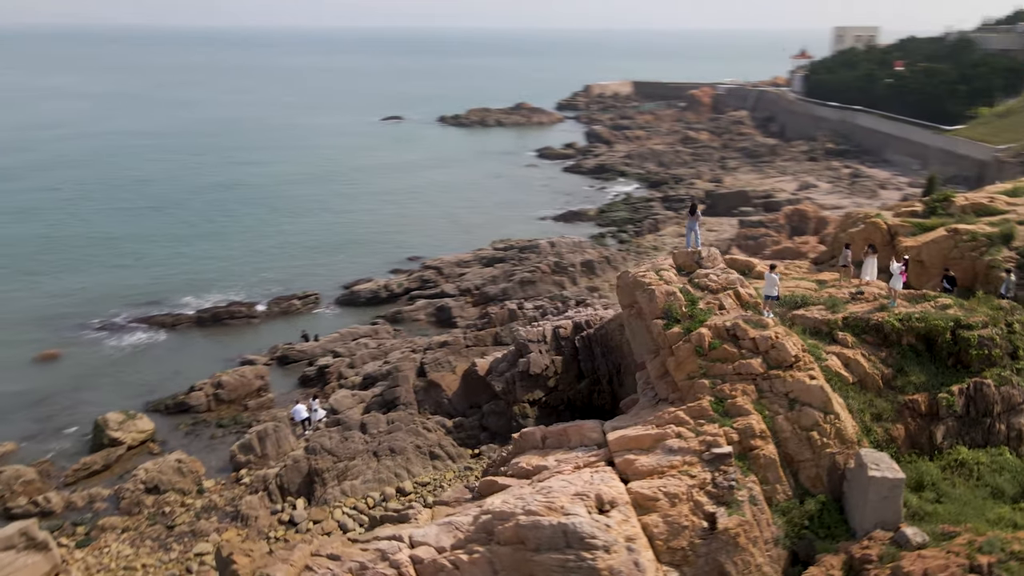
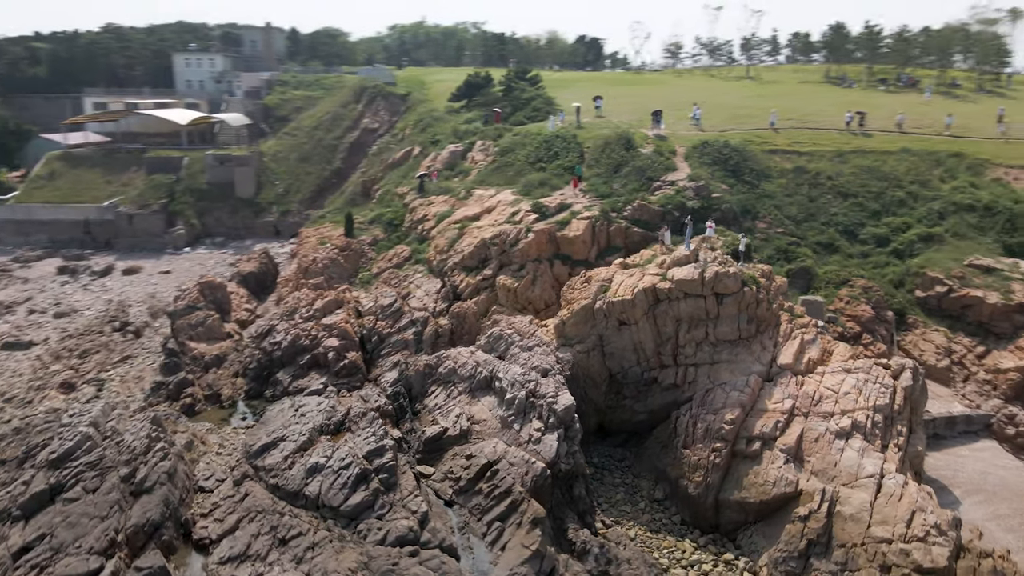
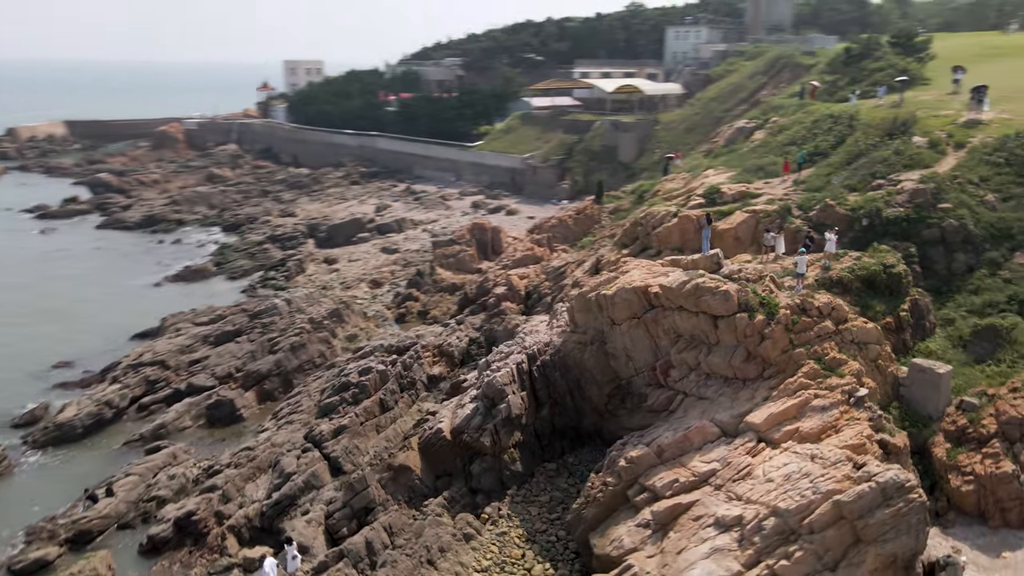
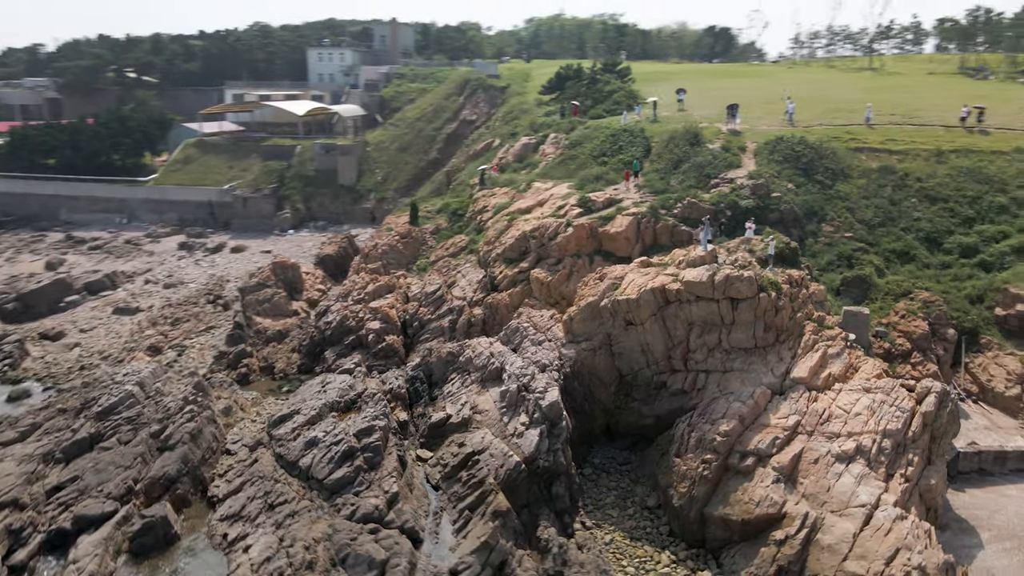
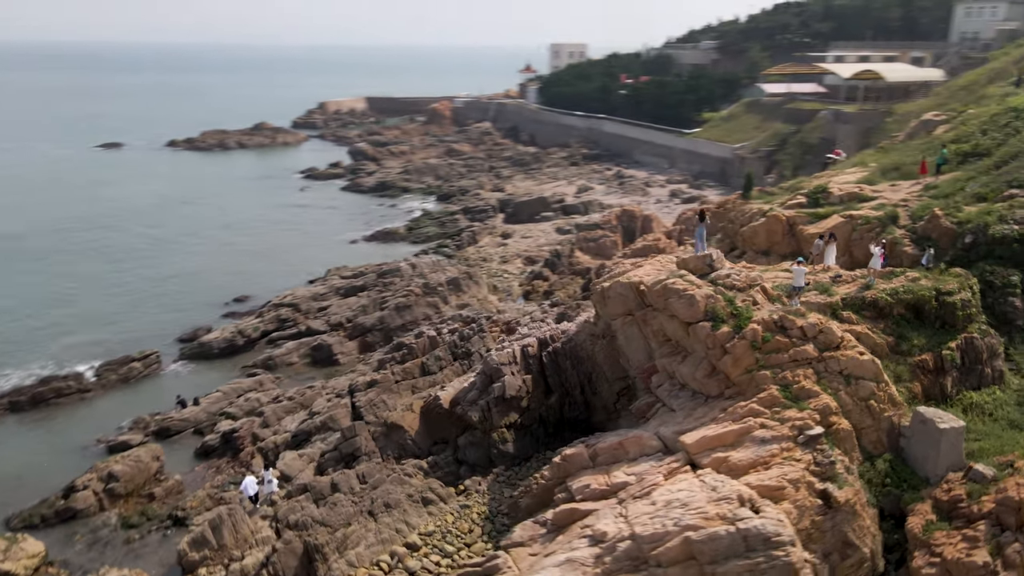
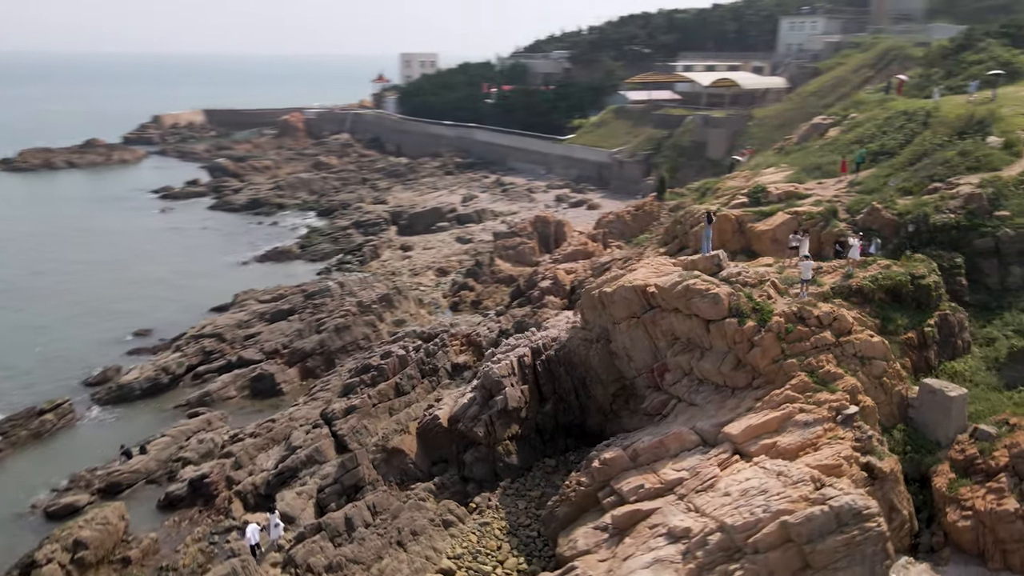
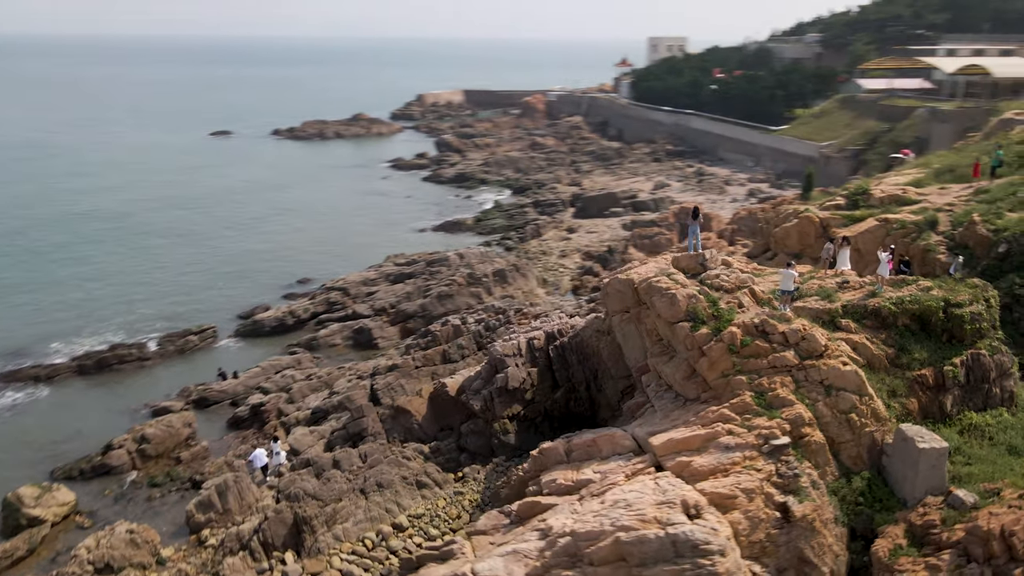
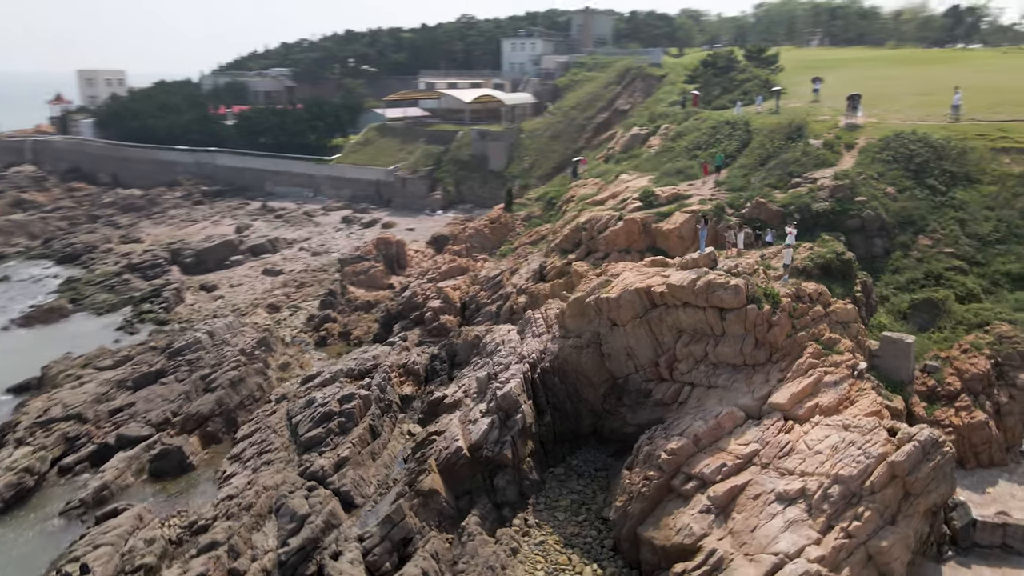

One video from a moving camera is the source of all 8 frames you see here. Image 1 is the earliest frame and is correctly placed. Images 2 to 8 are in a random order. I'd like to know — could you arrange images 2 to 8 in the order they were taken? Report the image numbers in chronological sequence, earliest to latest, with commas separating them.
7, 5, 6, 3, 8, 4, 2
